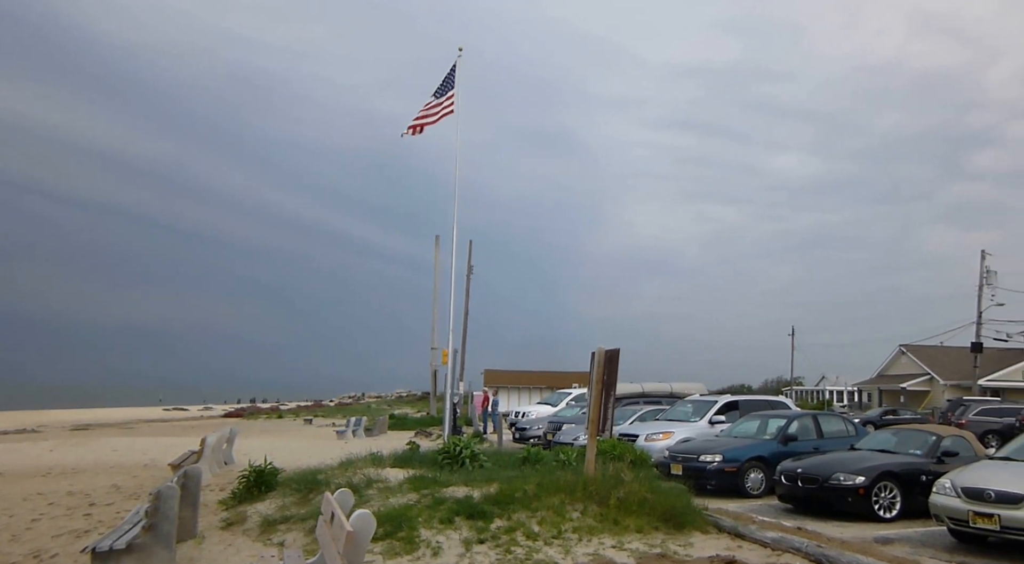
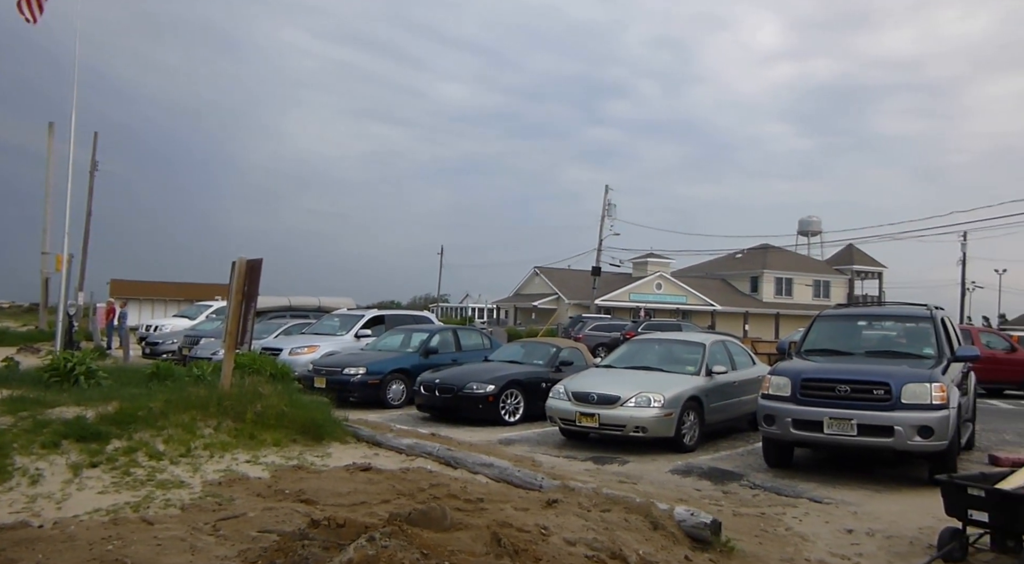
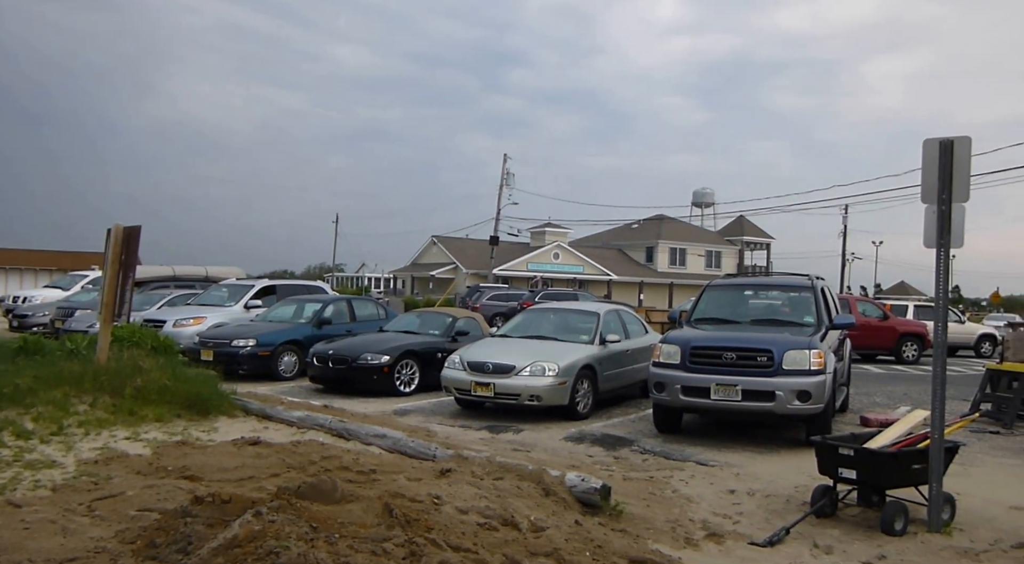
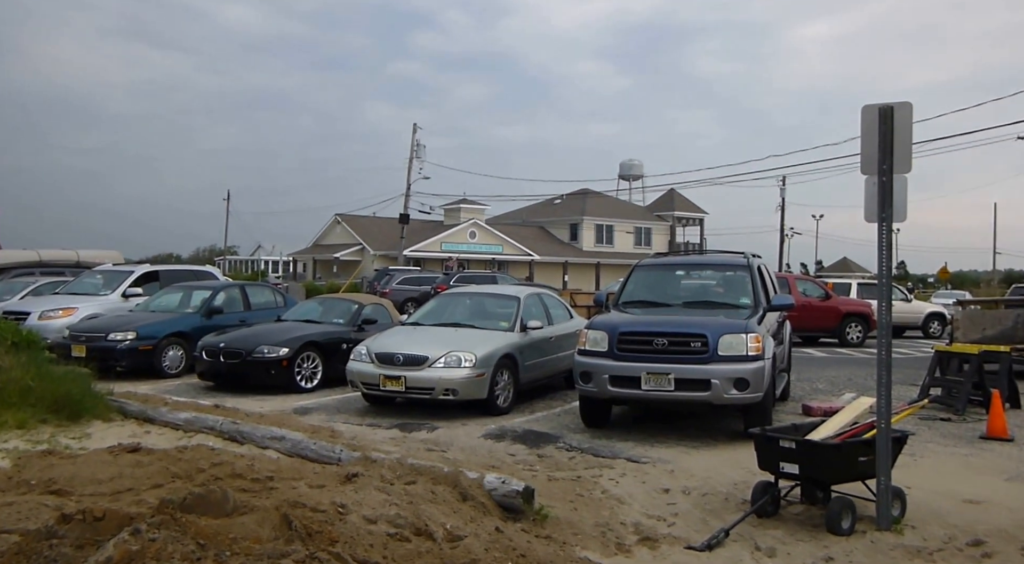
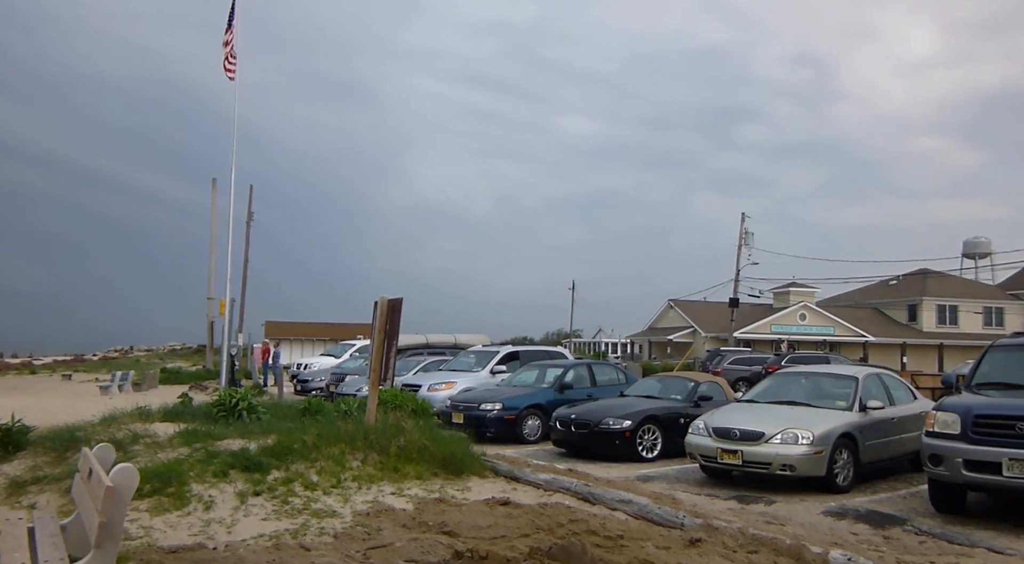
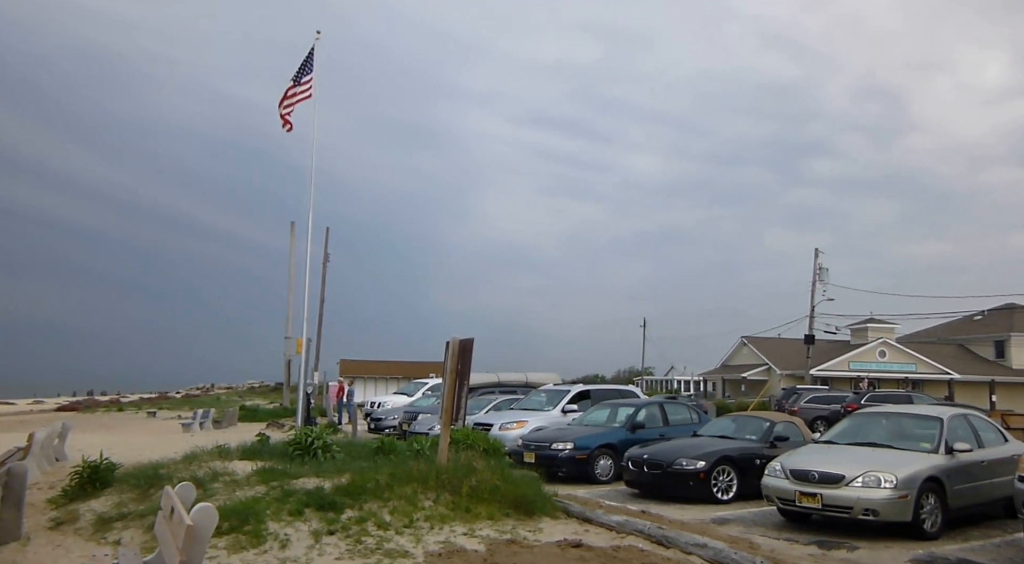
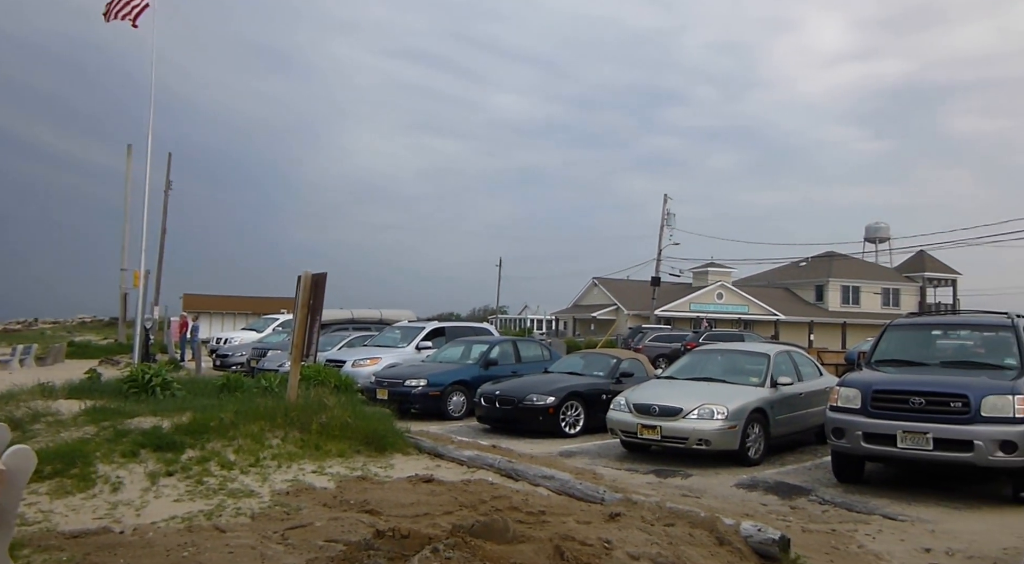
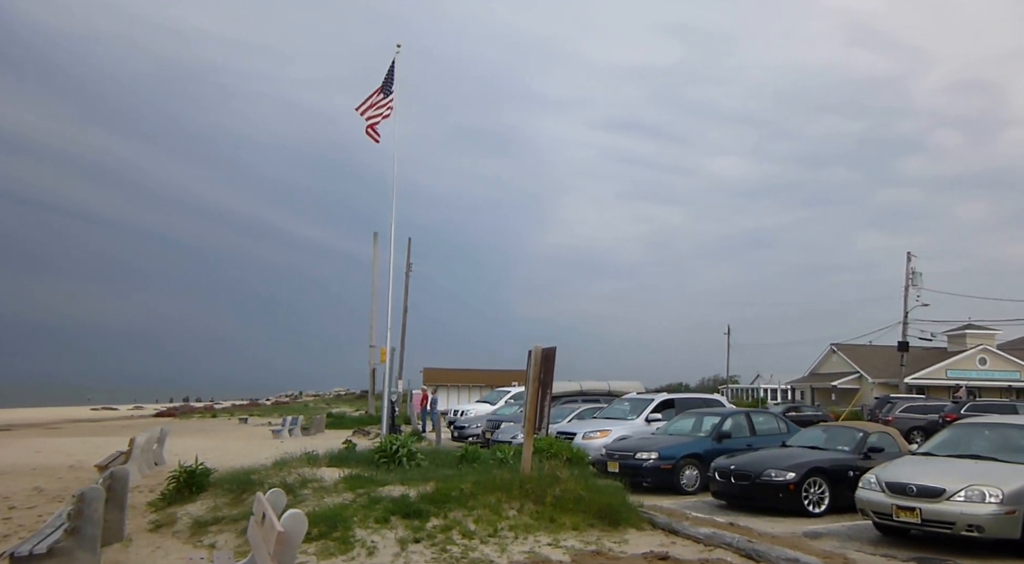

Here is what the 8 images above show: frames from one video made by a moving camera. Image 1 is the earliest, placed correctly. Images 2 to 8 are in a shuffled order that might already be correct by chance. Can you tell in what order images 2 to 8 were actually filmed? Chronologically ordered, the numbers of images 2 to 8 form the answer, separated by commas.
8, 6, 5, 7, 2, 3, 4
